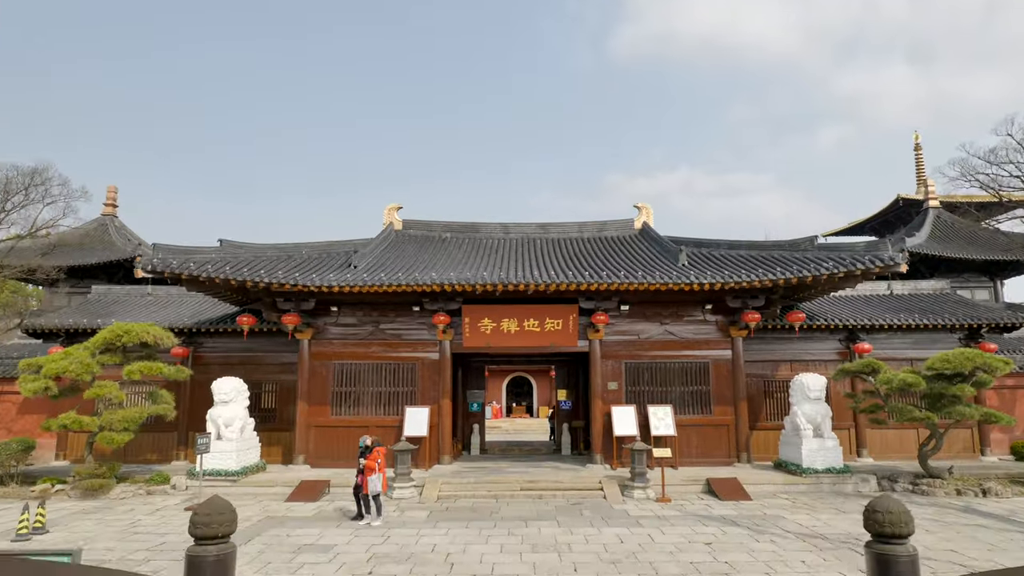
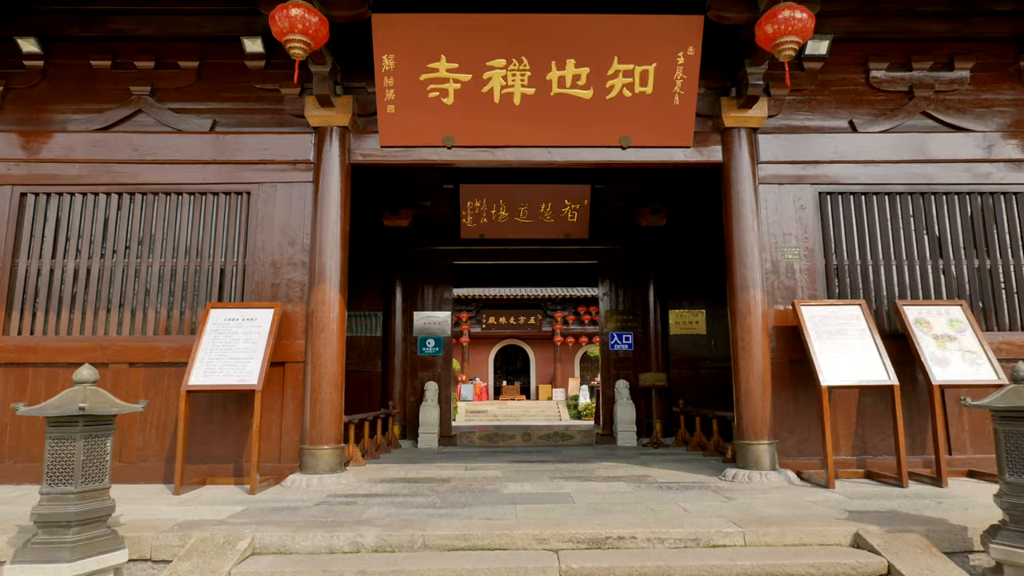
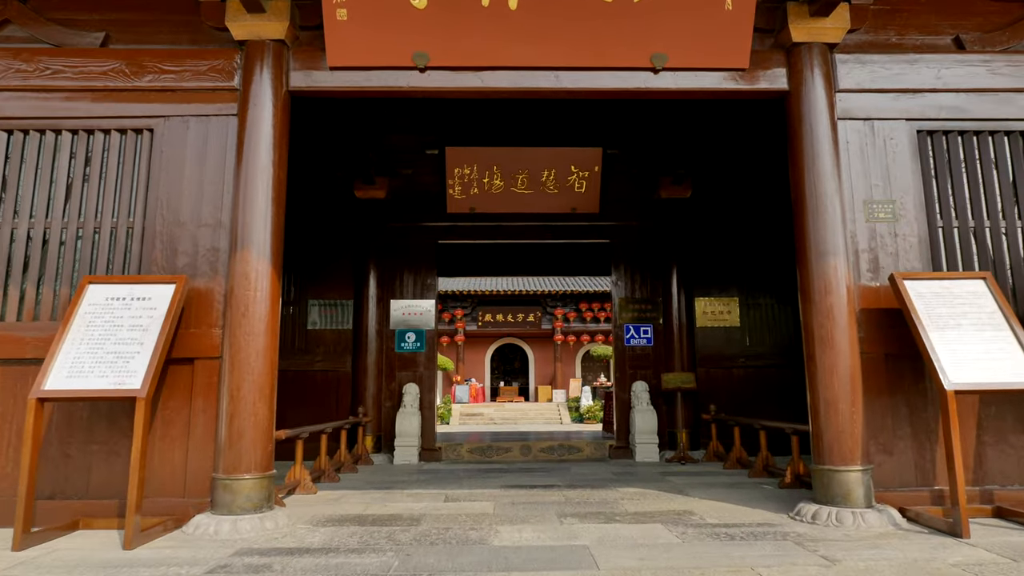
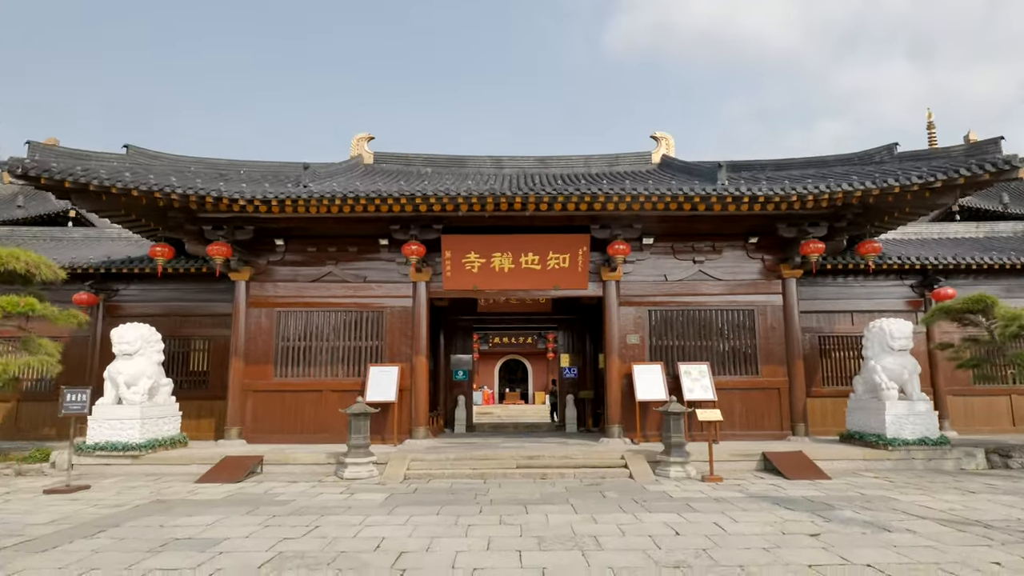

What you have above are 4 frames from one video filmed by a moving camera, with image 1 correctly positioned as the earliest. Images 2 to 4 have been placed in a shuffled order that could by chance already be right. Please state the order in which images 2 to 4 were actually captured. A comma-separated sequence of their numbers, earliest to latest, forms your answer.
4, 2, 3
